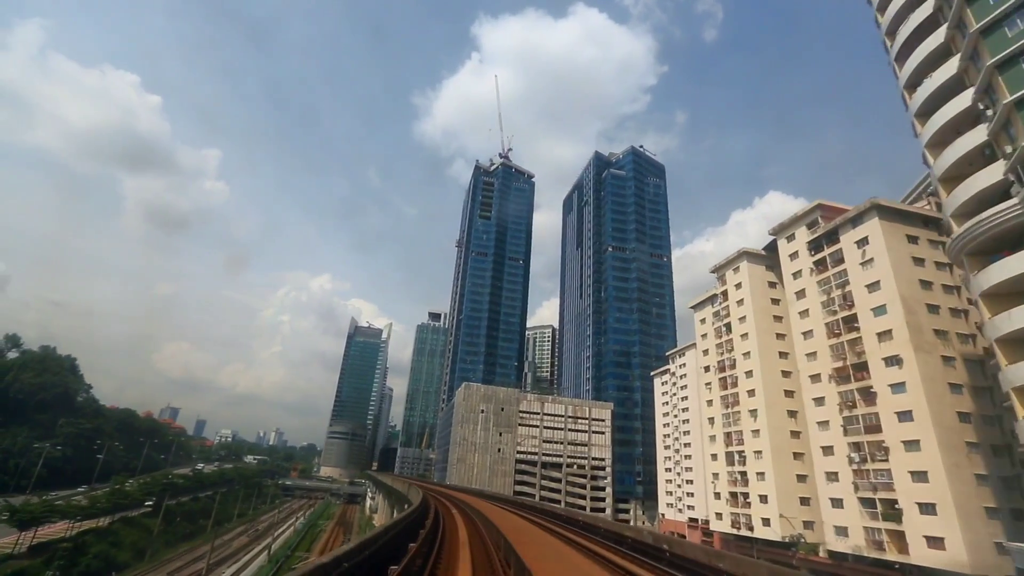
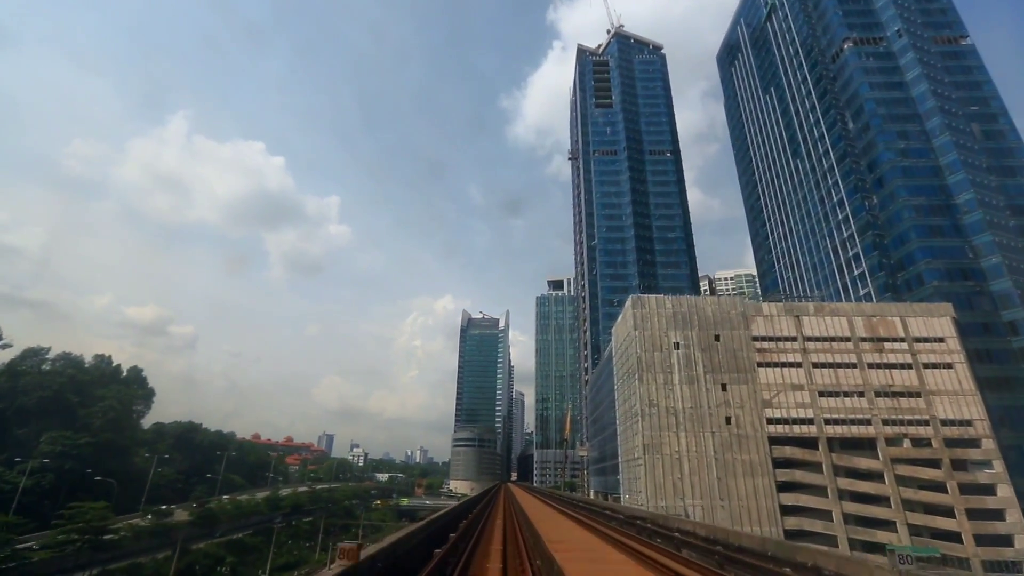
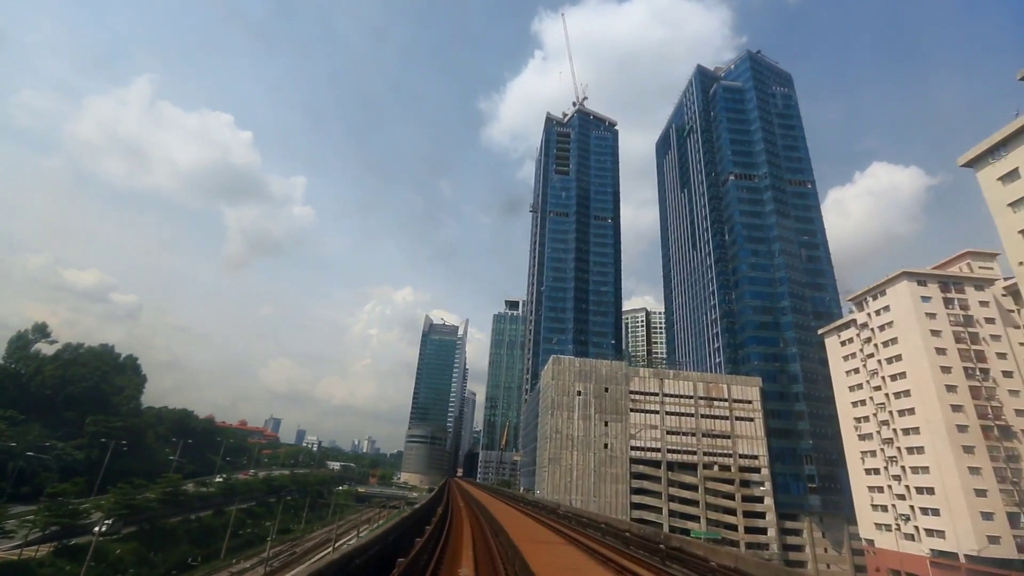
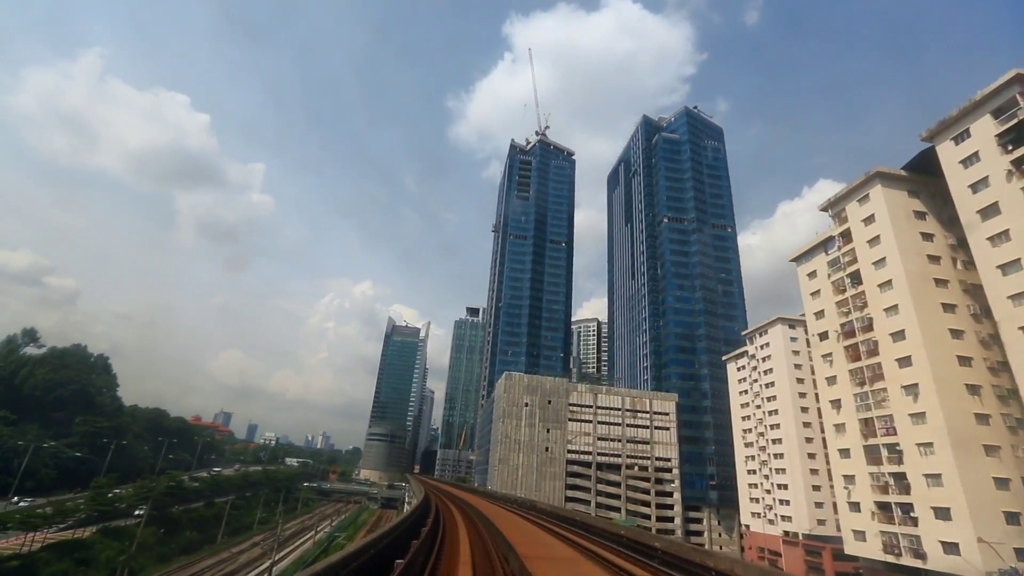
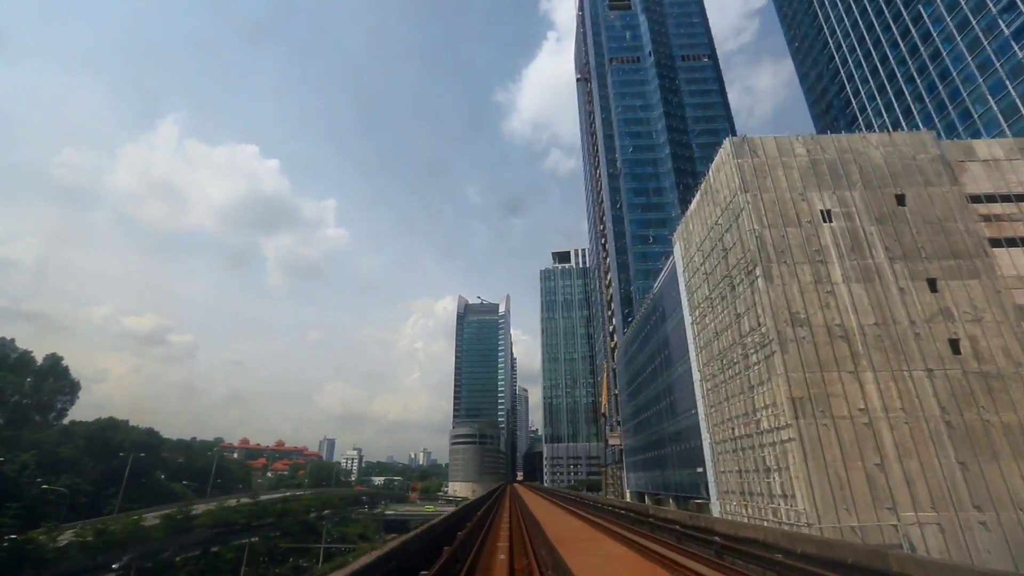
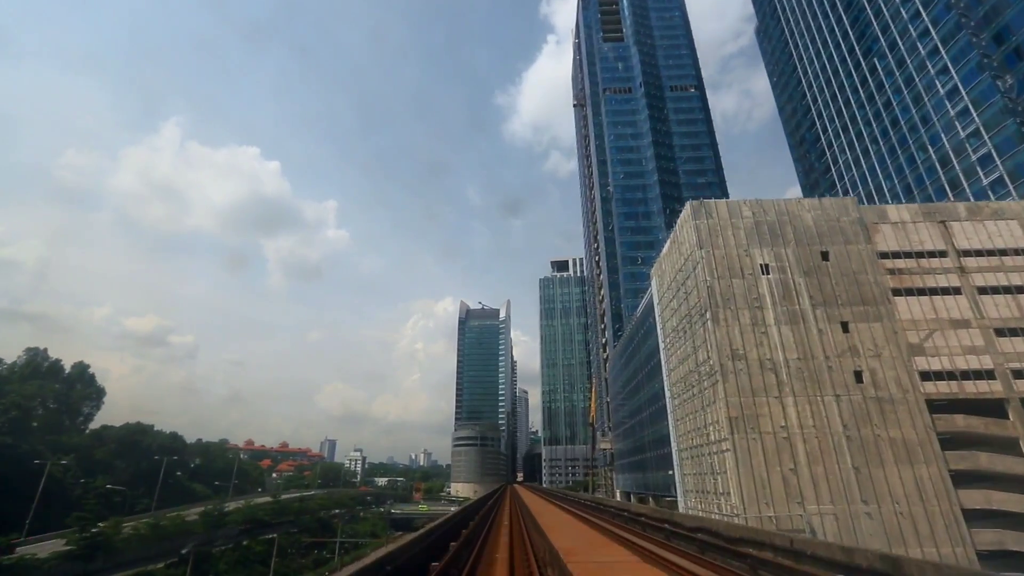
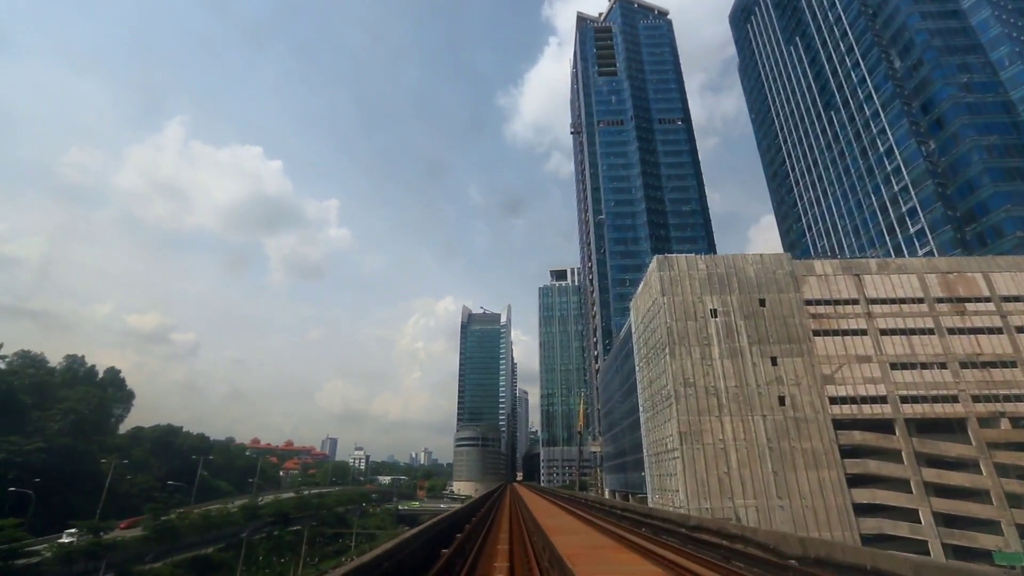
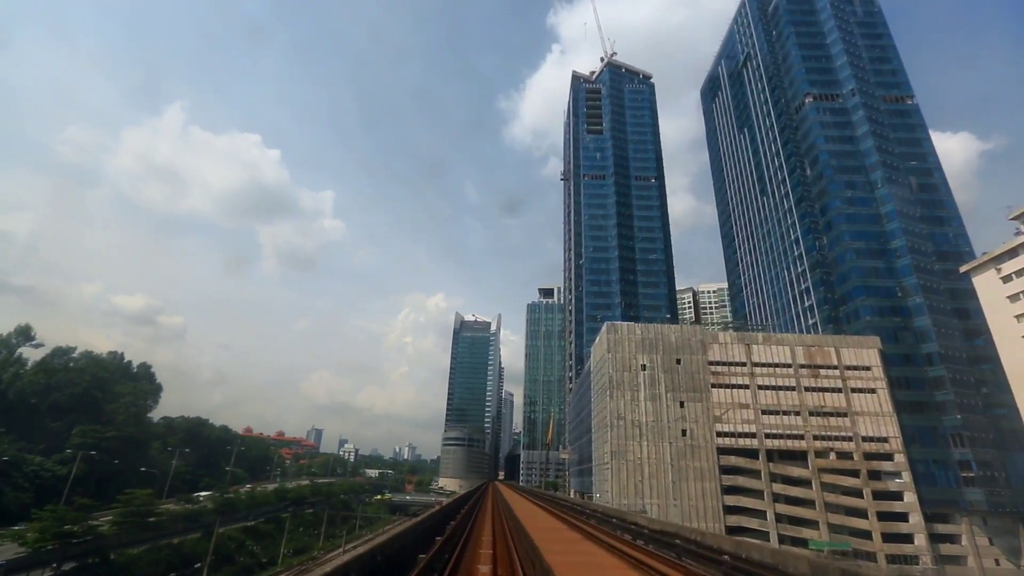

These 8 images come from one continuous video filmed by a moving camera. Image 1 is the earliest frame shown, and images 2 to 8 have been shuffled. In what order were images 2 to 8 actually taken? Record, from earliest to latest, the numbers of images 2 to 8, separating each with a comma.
4, 3, 8, 2, 7, 6, 5
